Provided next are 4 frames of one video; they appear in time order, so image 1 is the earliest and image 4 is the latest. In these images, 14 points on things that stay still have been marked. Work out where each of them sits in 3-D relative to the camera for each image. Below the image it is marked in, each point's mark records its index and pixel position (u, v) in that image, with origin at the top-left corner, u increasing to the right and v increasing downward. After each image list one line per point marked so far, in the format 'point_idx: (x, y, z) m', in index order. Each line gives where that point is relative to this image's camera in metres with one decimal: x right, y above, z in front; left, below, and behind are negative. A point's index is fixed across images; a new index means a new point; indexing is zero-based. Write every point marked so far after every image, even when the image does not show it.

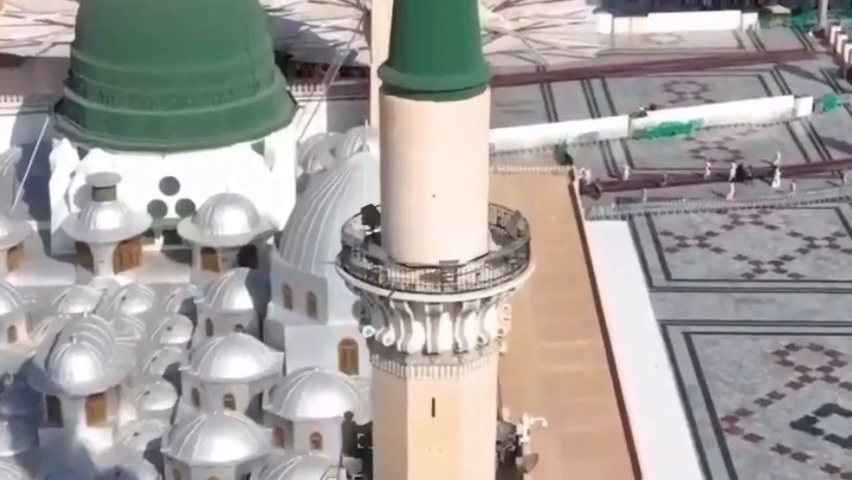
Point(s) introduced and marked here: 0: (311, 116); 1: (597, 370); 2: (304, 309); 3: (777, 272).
0: (-1.0, +1.1, +16.9) m
1: (+1.2, -1.0, +13.9) m
2: (-0.8, -0.5, +12.9) m
3: (+3.2, -0.3, +17.4) m
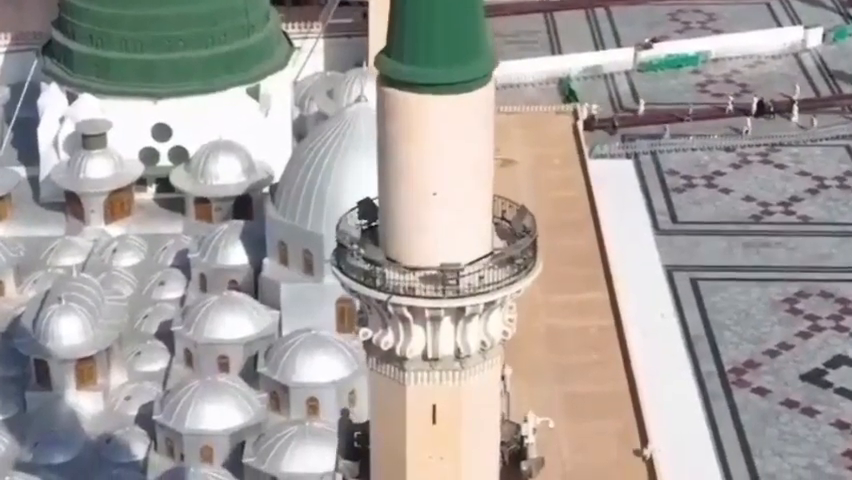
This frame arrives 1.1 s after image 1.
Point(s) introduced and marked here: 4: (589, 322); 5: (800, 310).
0: (-1.0, +1.6, +16.4) m
1: (+1.2, -0.6, +13.5) m
2: (-0.8, -0.2, +12.5) m
3: (+3.2, +0.2, +16.9) m
4: (+1.2, -0.6, +13.5) m
5: (+3.0, -0.6, +15.3) m
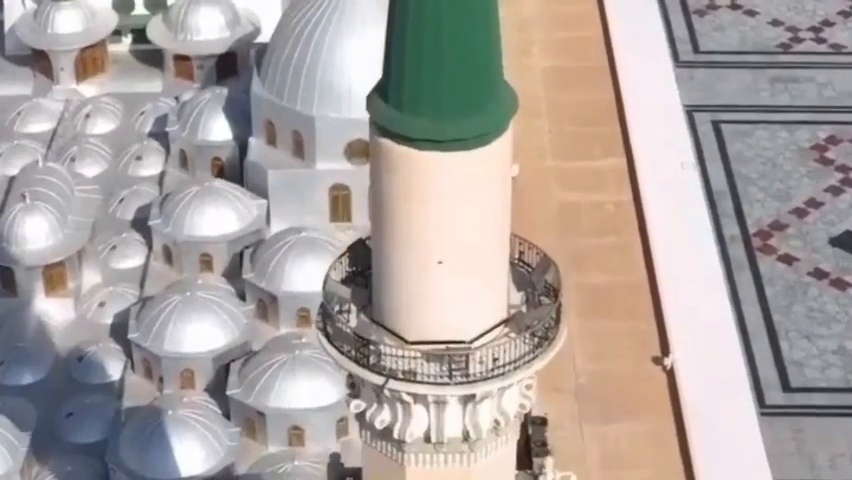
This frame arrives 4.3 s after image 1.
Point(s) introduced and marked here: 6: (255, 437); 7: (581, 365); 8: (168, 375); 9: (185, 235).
0: (-1.0, +2.9, +15.0) m
1: (+1.3, +0.3, +12.4) m
2: (-0.8, +0.5, +11.4) m
3: (+3.2, +1.6, +15.7) m
4: (+1.2, +0.3, +12.4) m
5: (+3.0, +0.6, +14.2) m
6: (-0.9, -1.0, +10.0) m
7: (+0.9, -0.7, +10.9) m
8: (-1.4, -0.7, +10.2) m
9: (-1.4, 0.0, +11.0) m
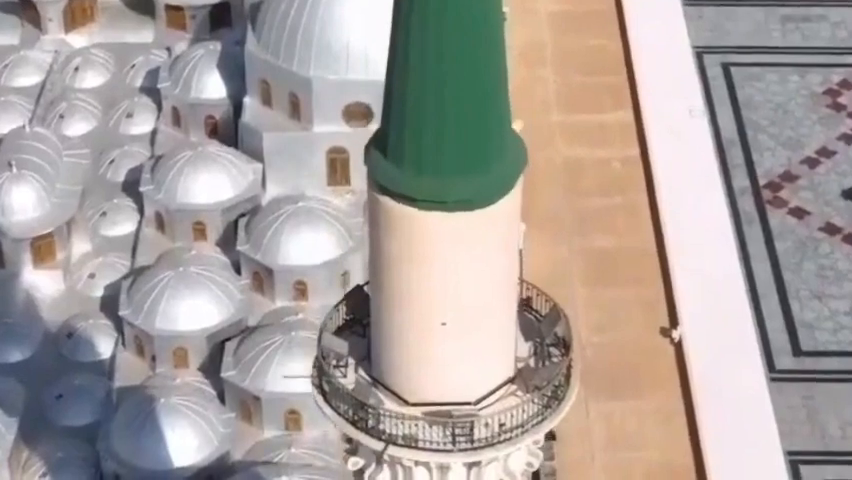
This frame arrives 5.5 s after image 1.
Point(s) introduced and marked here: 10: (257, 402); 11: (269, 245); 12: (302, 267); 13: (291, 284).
0: (-1.0, +3.4, +14.4) m
1: (+1.3, +0.5, +12.0) m
2: (-0.8, +0.7, +11.0) m
3: (+3.2, +2.1, +15.2) m
4: (+1.2, +0.6, +12.0) m
5: (+3.0, +1.0, +13.8) m
6: (-0.9, -0.9, +9.7) m
7: (+0.9, -0.5, +10.6) m
8: (-1.4, -0.6, +9.9) m
9: (-1.4, +0.2, +10.6) m
10: (-0.8, -0.8, +9.5) m
11: (-0.9, 0.0, +10.2) m
12: (-0.7, -0.1, +10.2) m
13: (-0.7, -0.2, +10.3) m
